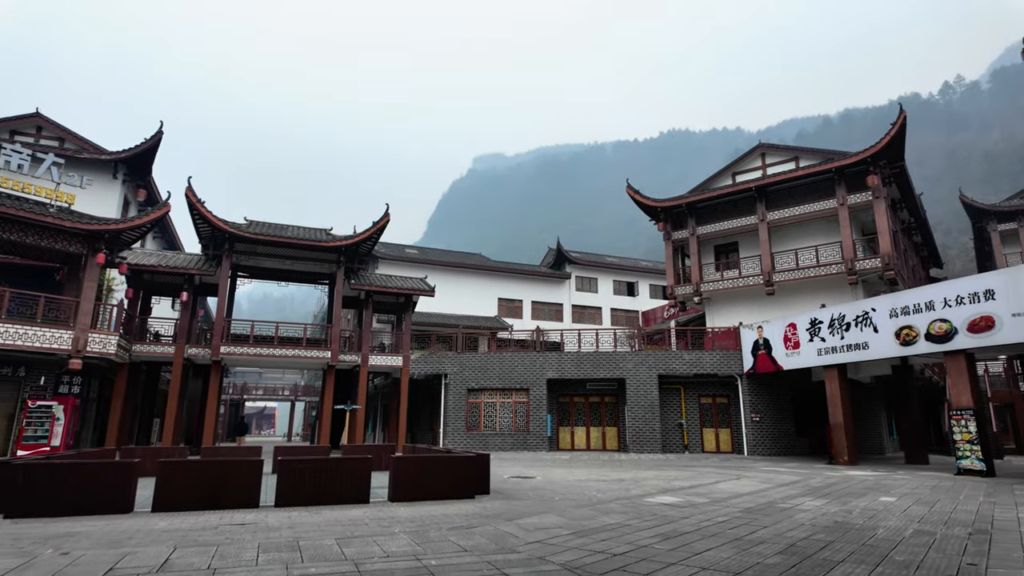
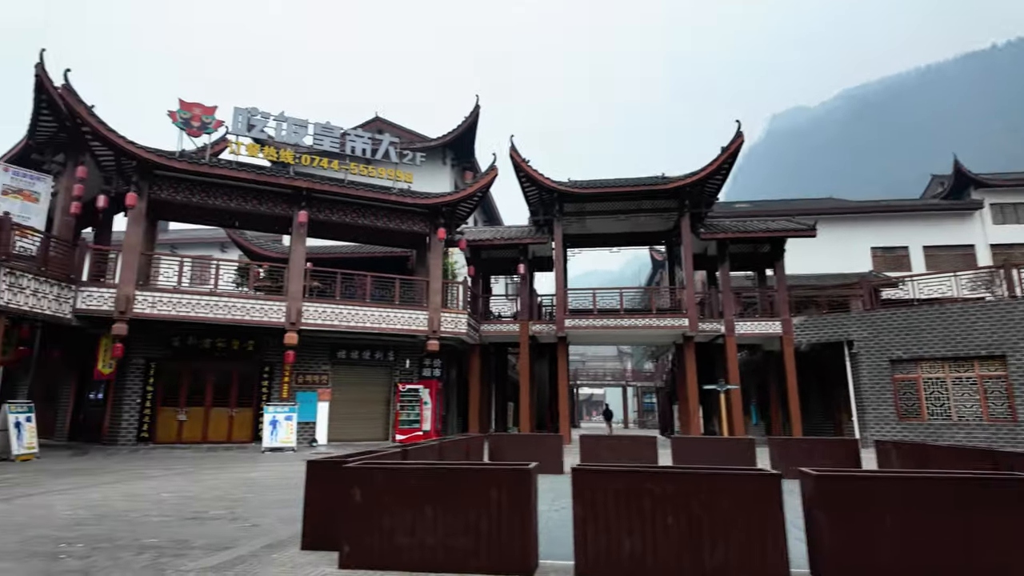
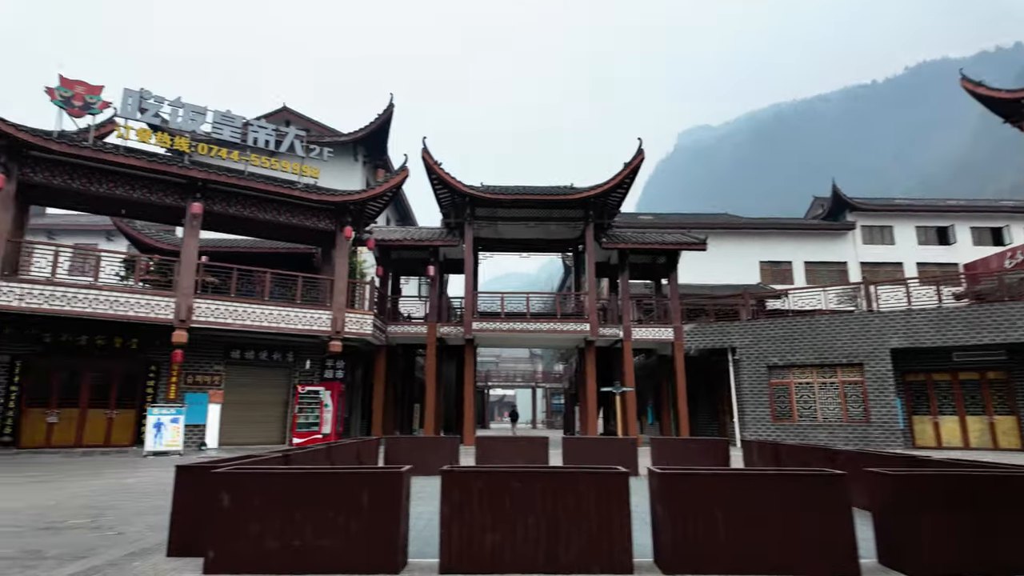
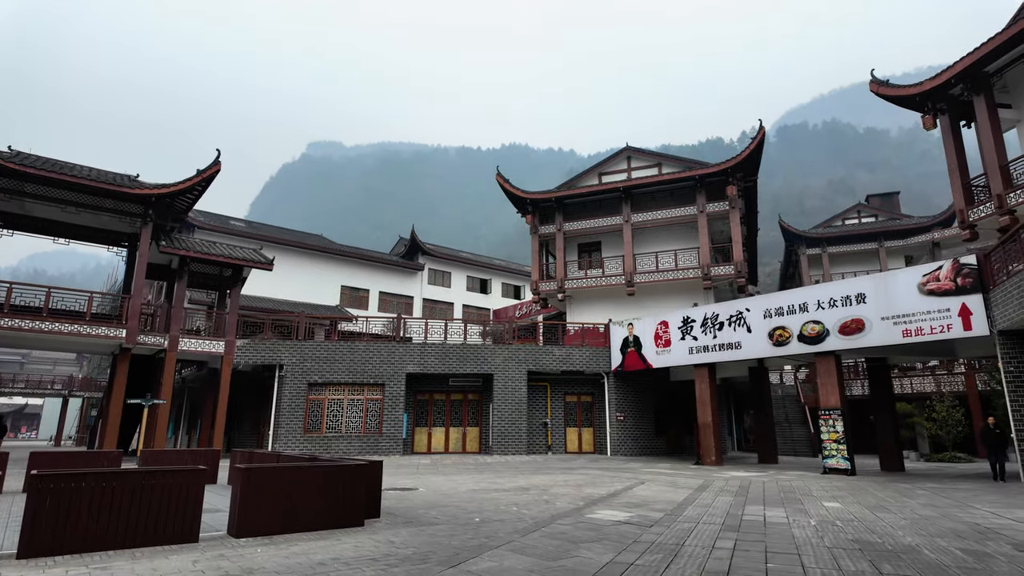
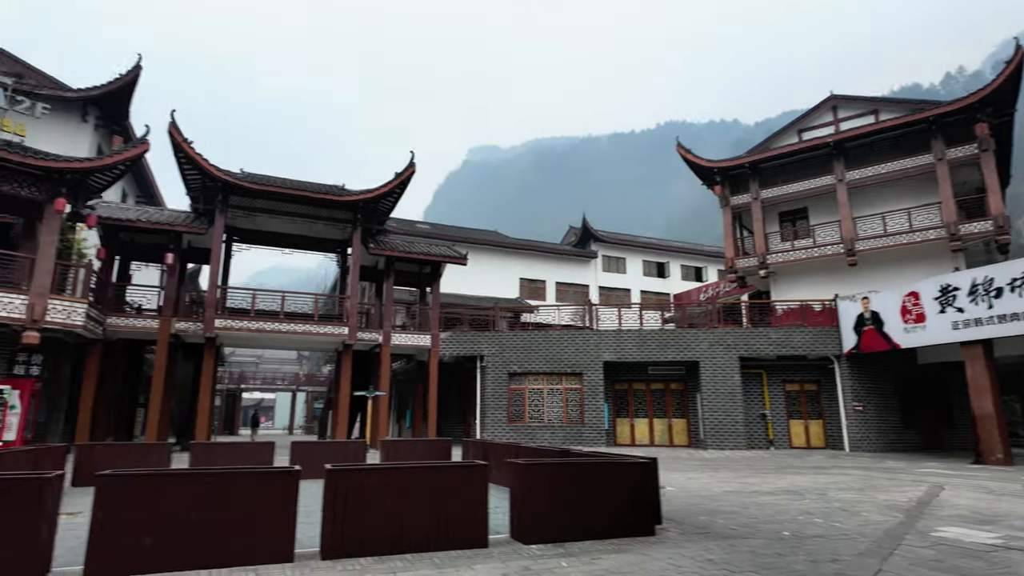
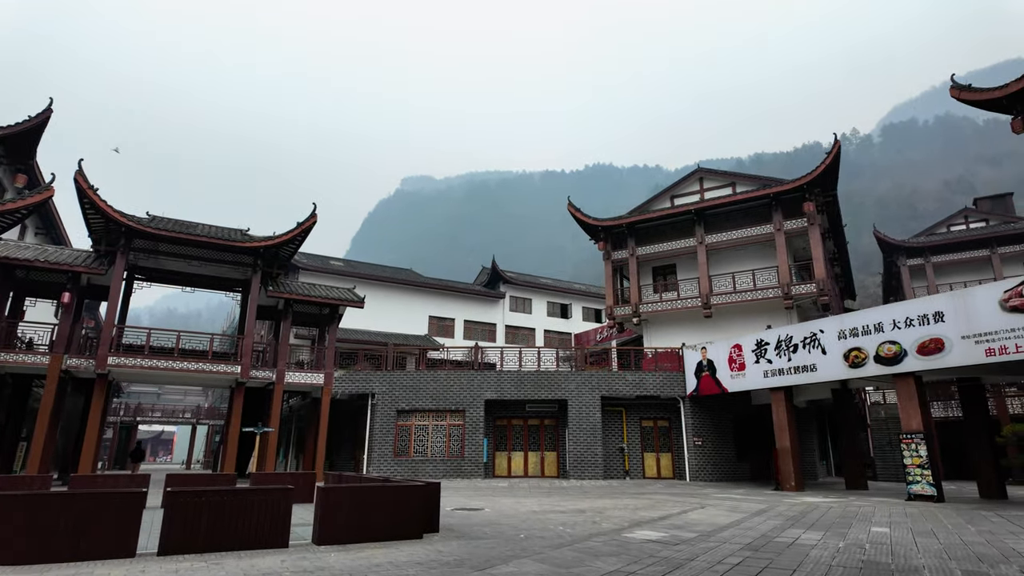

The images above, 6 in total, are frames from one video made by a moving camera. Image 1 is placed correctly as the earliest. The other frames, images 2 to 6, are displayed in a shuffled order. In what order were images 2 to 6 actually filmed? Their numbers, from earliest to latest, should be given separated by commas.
6, 4, 5, 3, 2
